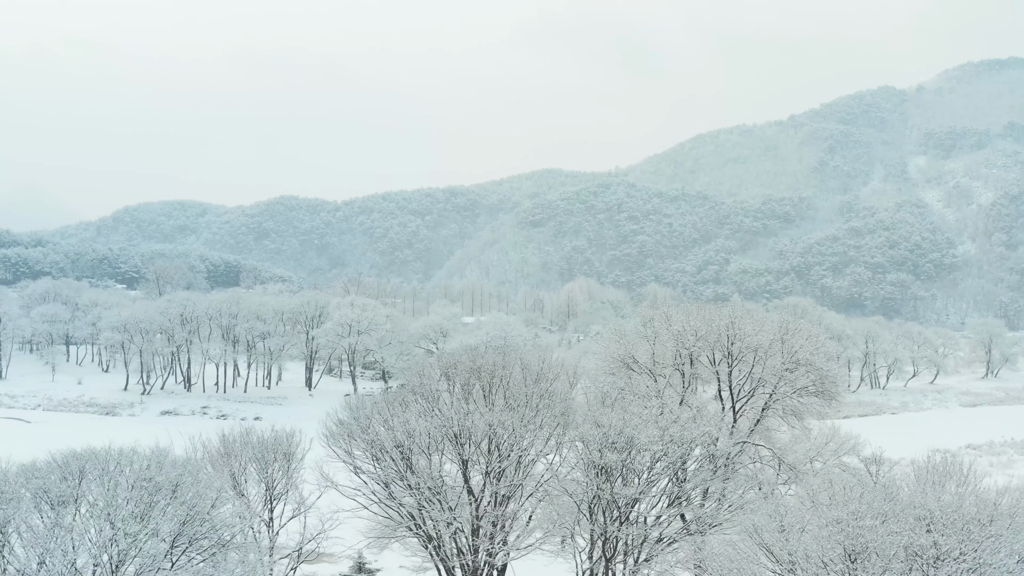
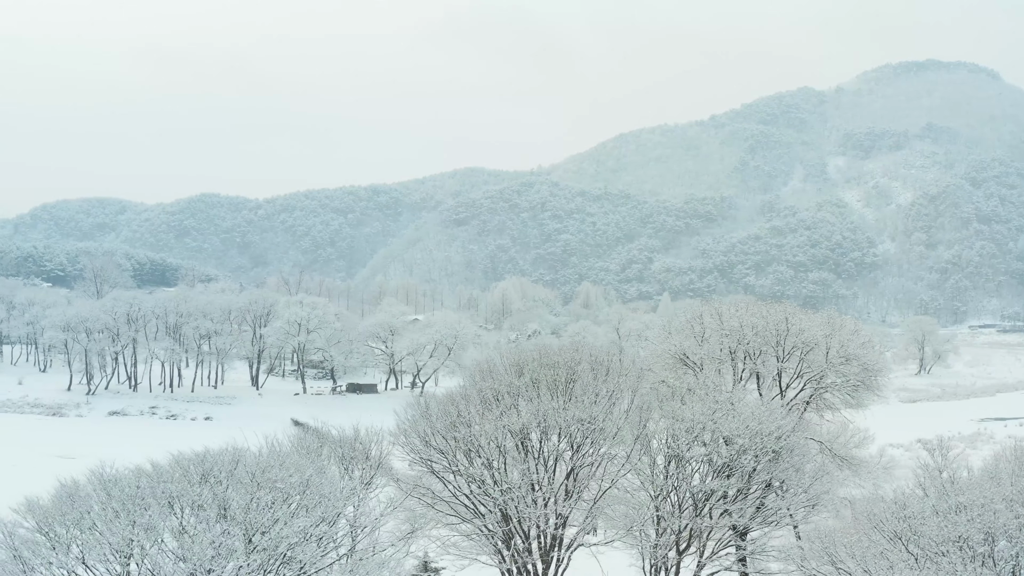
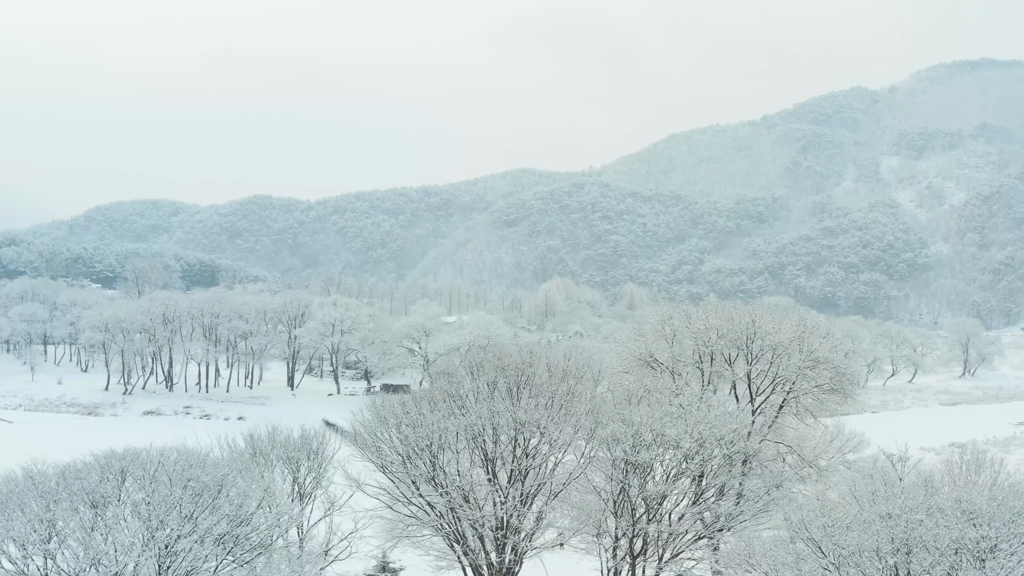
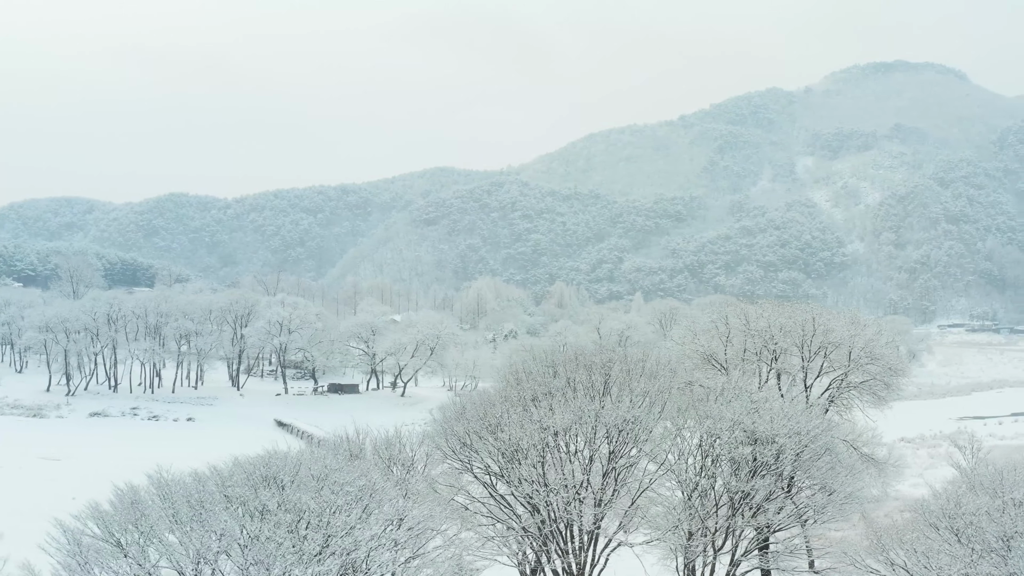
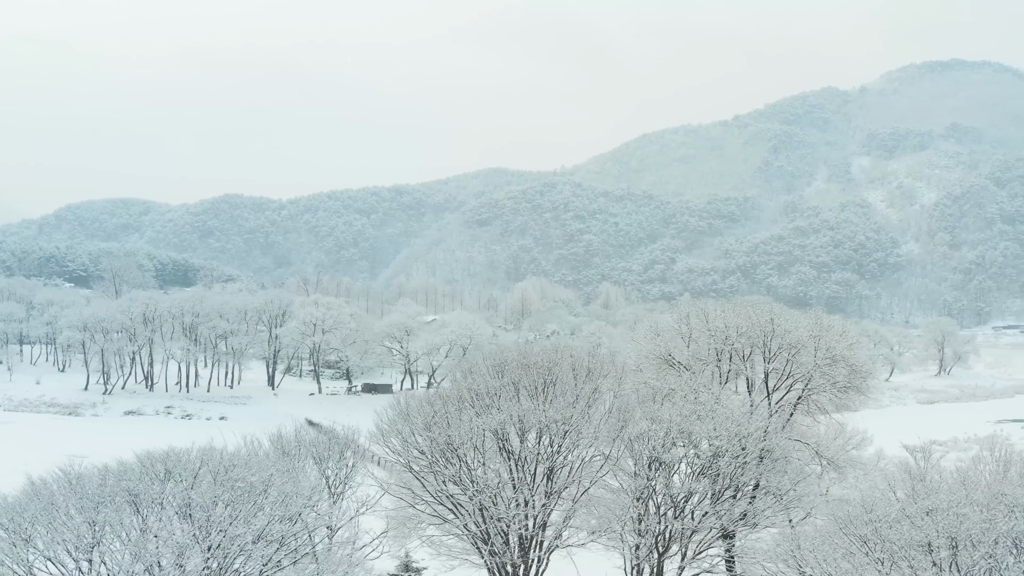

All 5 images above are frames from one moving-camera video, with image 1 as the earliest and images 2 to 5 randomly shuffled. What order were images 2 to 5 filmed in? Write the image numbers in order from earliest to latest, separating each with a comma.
3, 5, 2, 4
